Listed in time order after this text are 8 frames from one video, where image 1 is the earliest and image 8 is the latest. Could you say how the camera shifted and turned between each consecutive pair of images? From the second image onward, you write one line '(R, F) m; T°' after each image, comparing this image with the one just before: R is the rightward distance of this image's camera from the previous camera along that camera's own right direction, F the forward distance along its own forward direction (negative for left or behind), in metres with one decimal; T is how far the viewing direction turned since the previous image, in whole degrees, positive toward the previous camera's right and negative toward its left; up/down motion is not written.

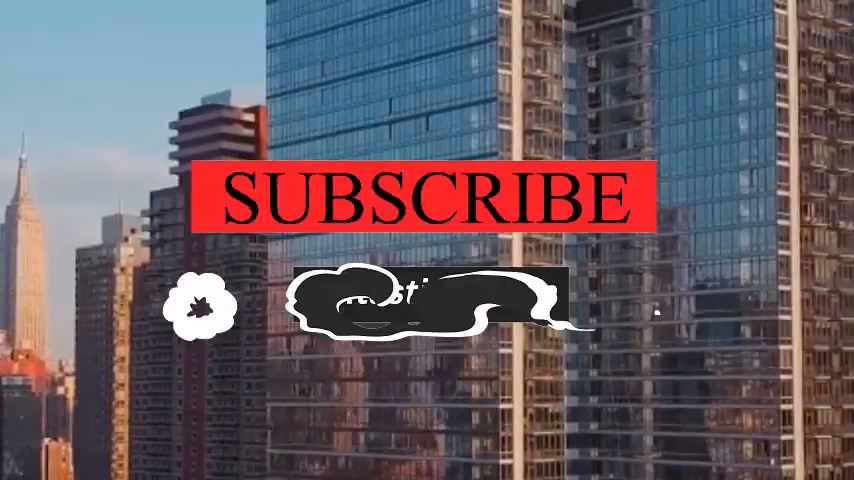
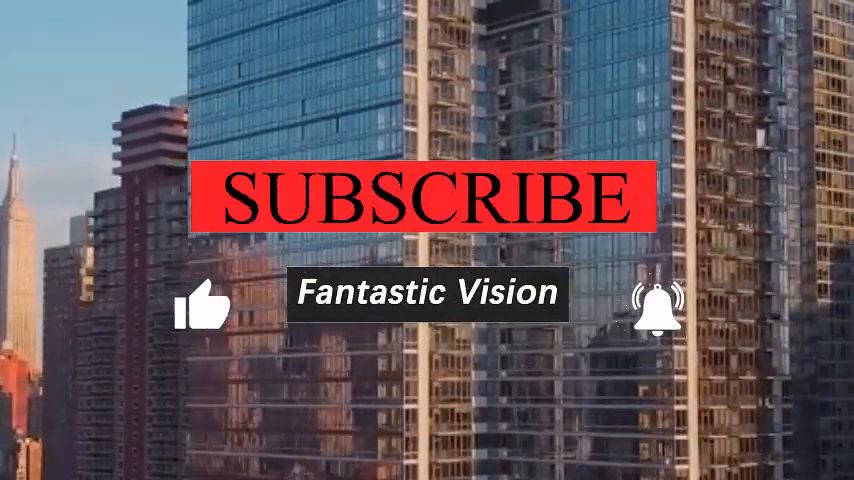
(+11.5, -0.7) m; +1°
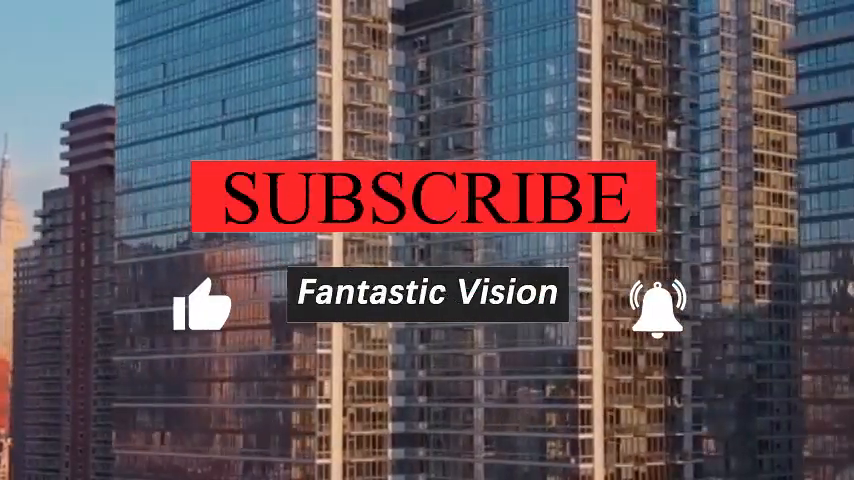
(+10.5, -0.5) m; +1°
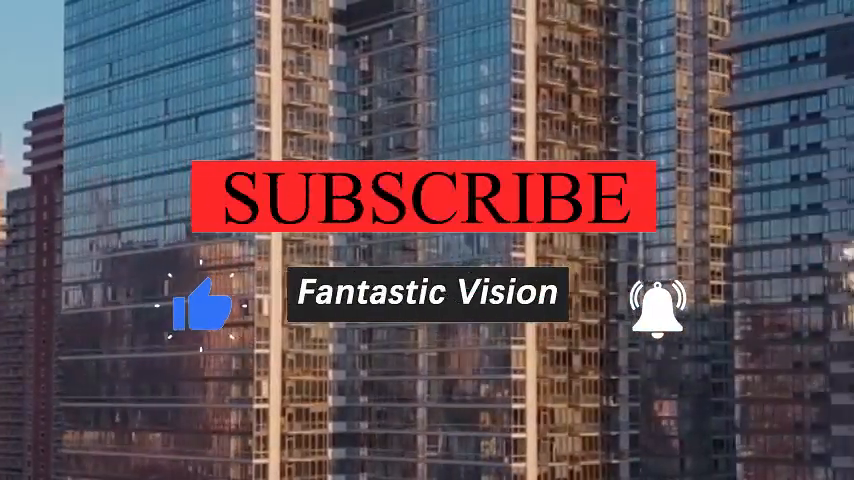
(+7.6, -0.4) m; 0°
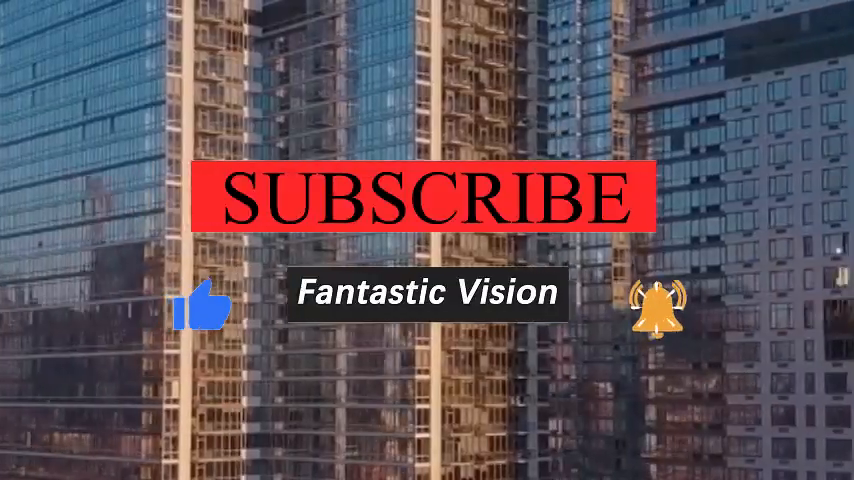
(+10.8, -0.6) m; +1°
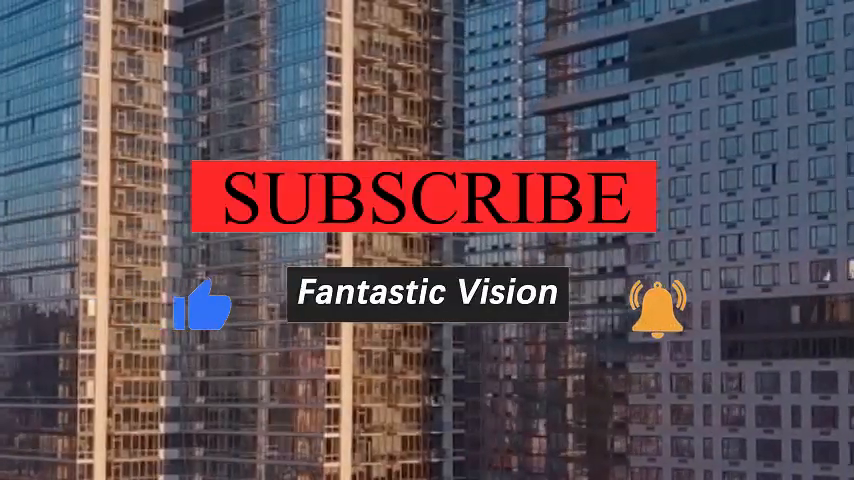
(+10.1, -0.7) m; +1°
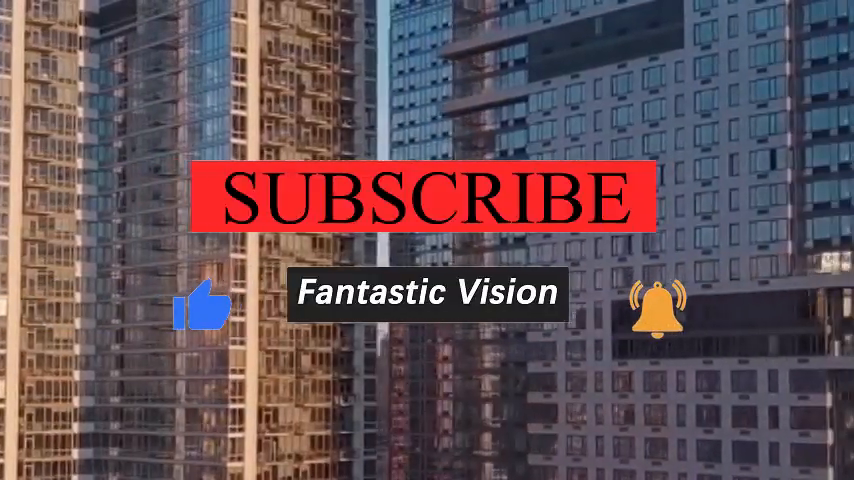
(+11.3, -0.7) m; +1°
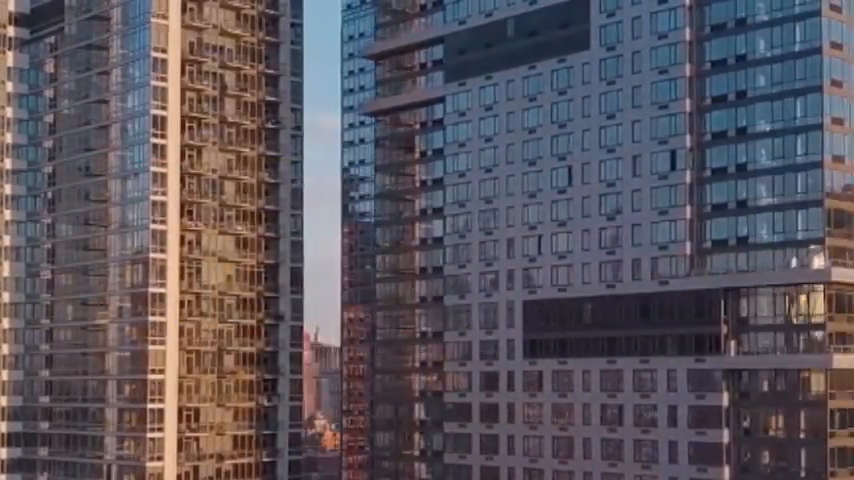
(+9.6, -0.6) m; 0°
